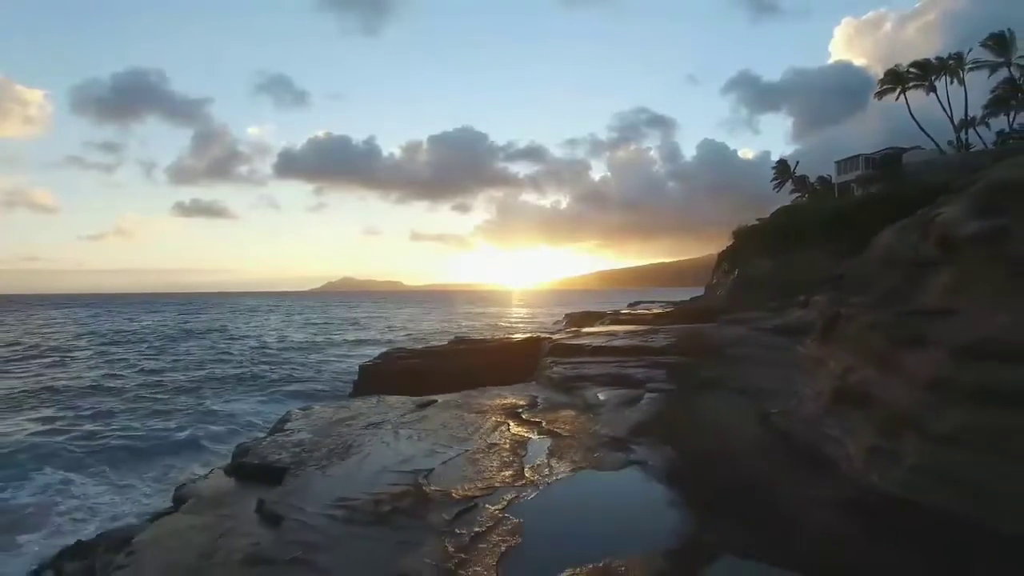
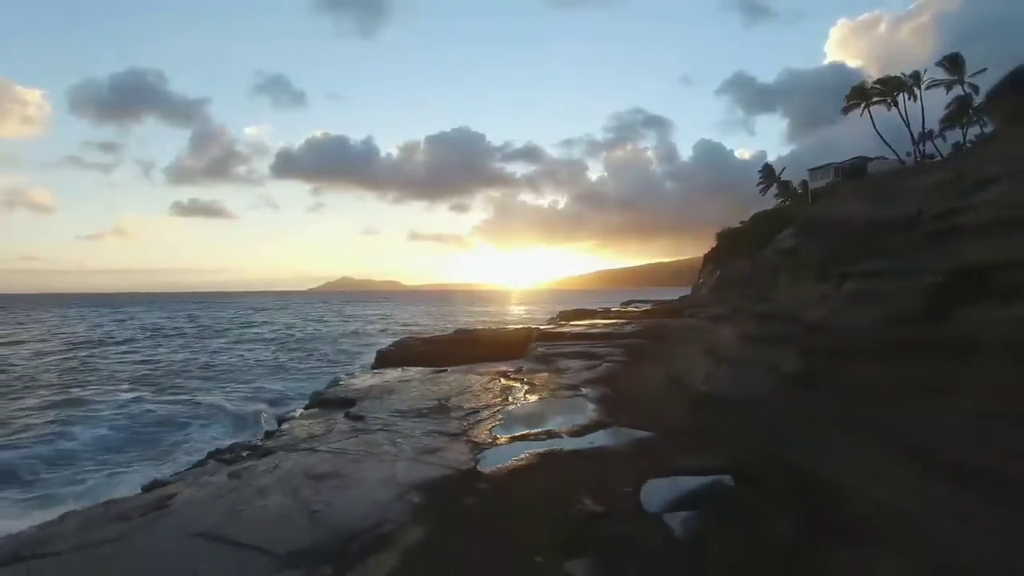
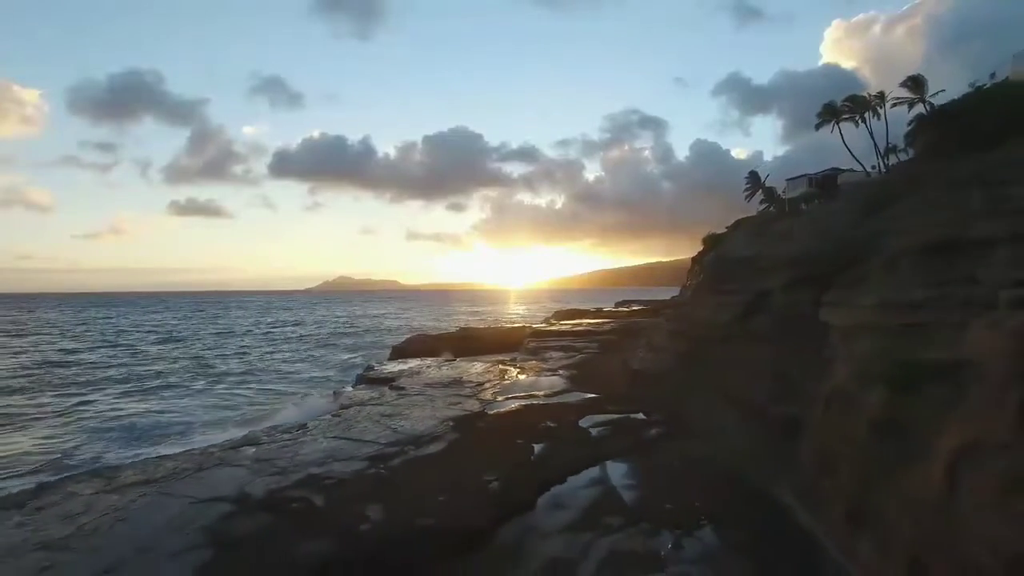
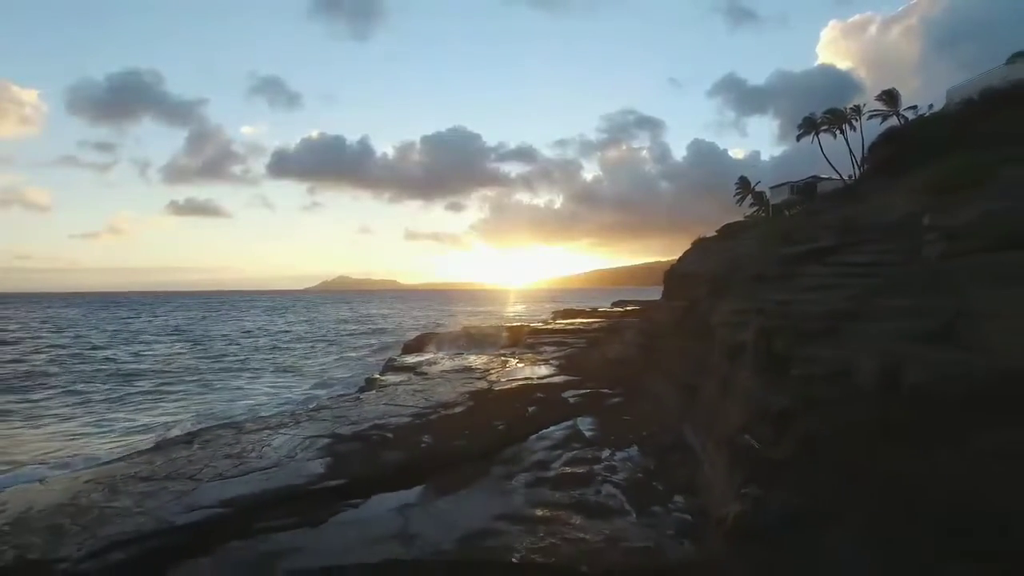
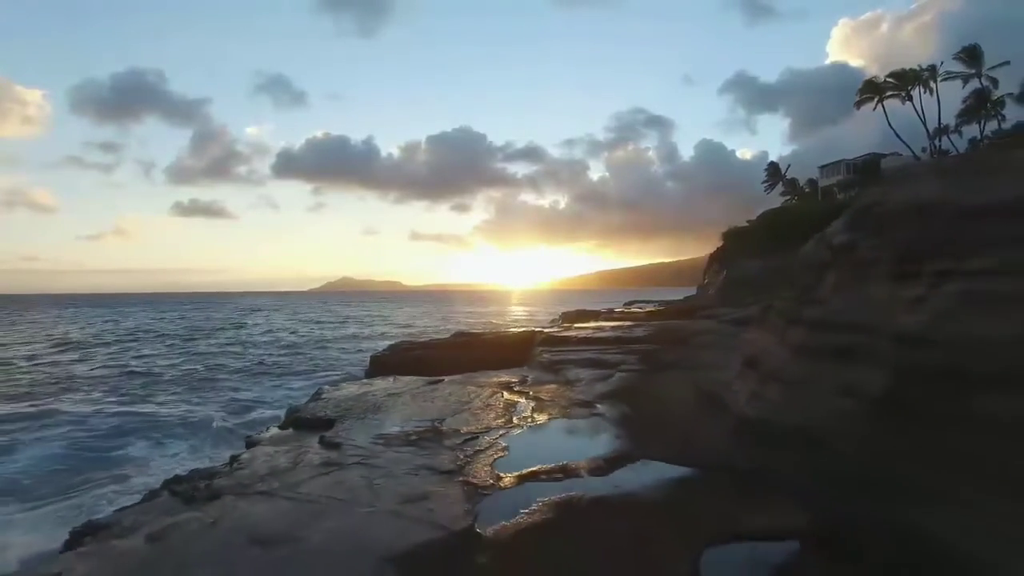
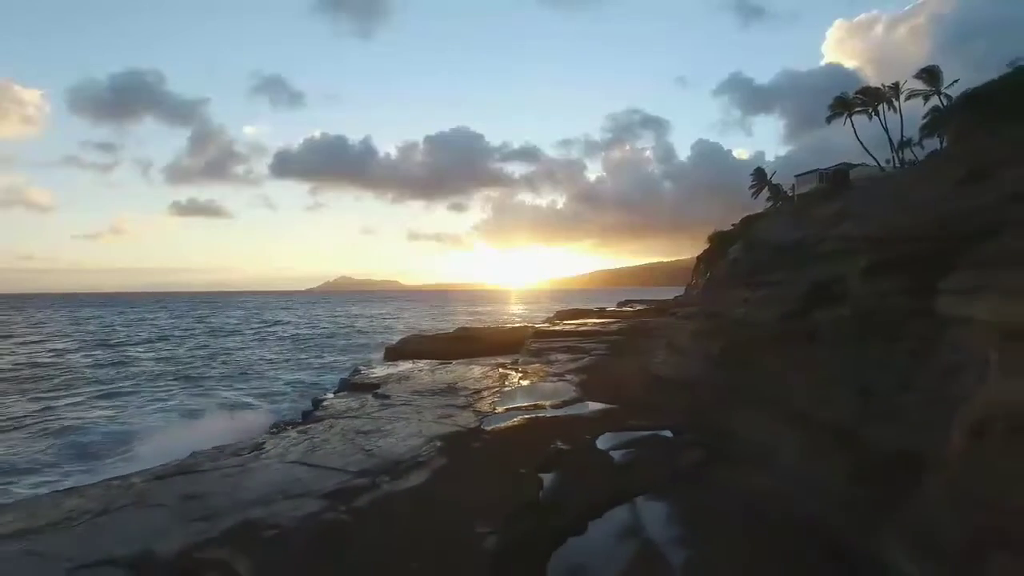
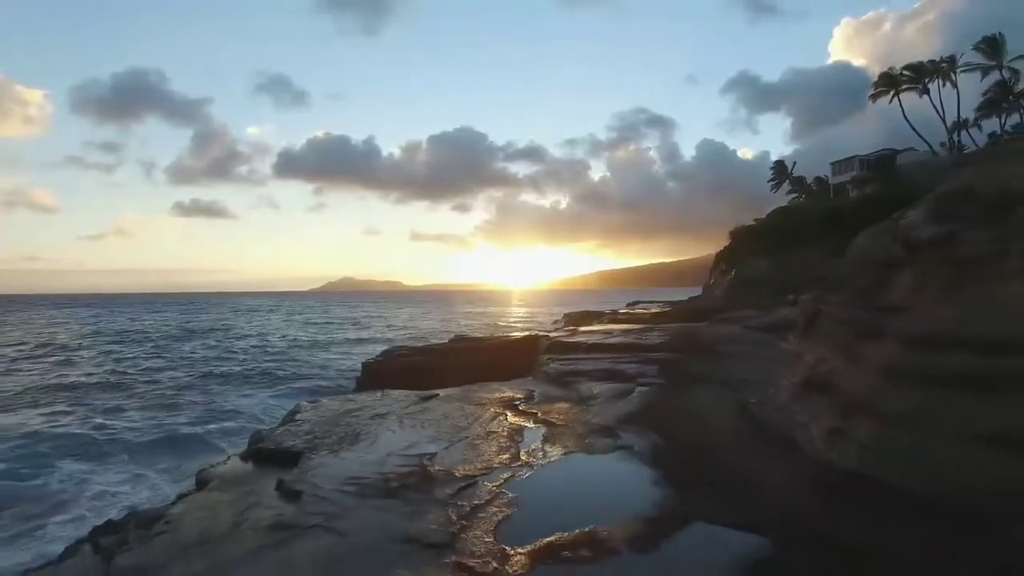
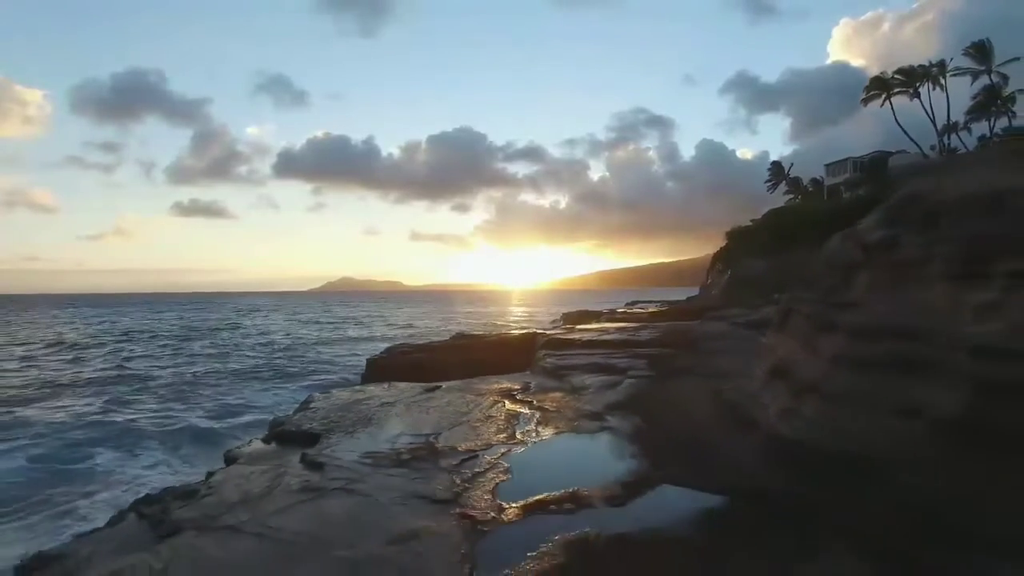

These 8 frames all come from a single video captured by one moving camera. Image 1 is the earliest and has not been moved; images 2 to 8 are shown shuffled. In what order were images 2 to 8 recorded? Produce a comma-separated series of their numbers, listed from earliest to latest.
7, 8, 5, 2, 6, 3, 4
